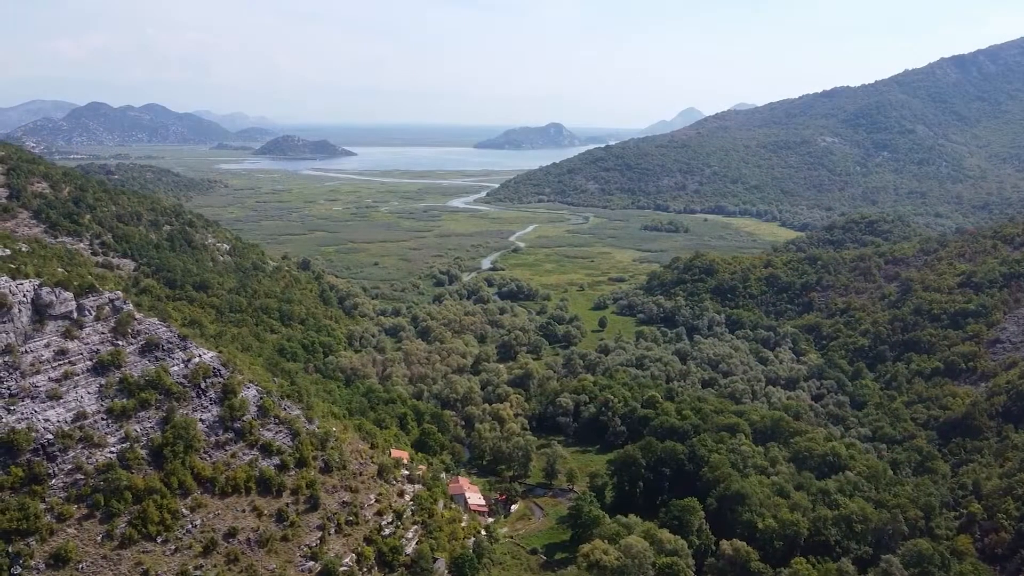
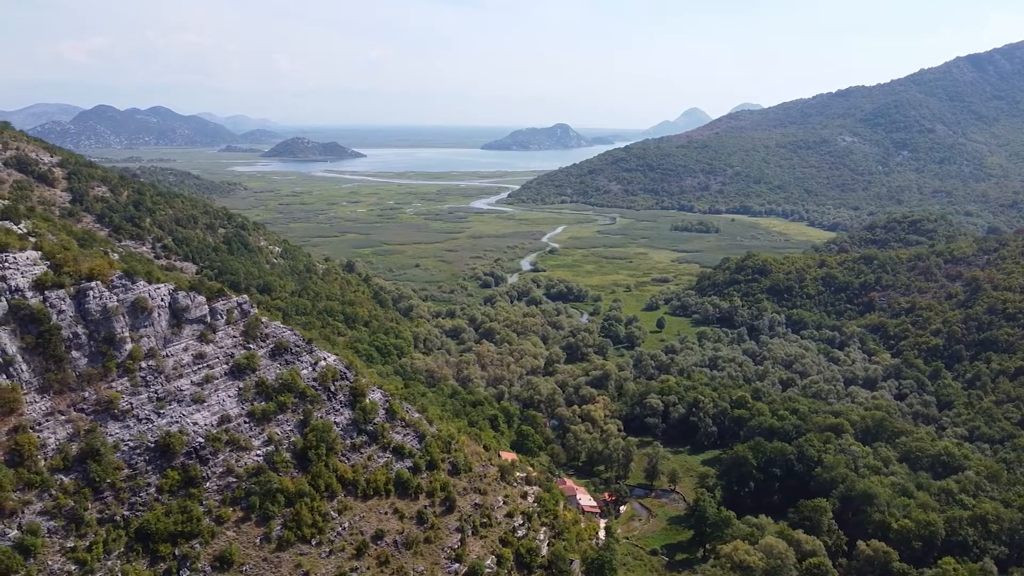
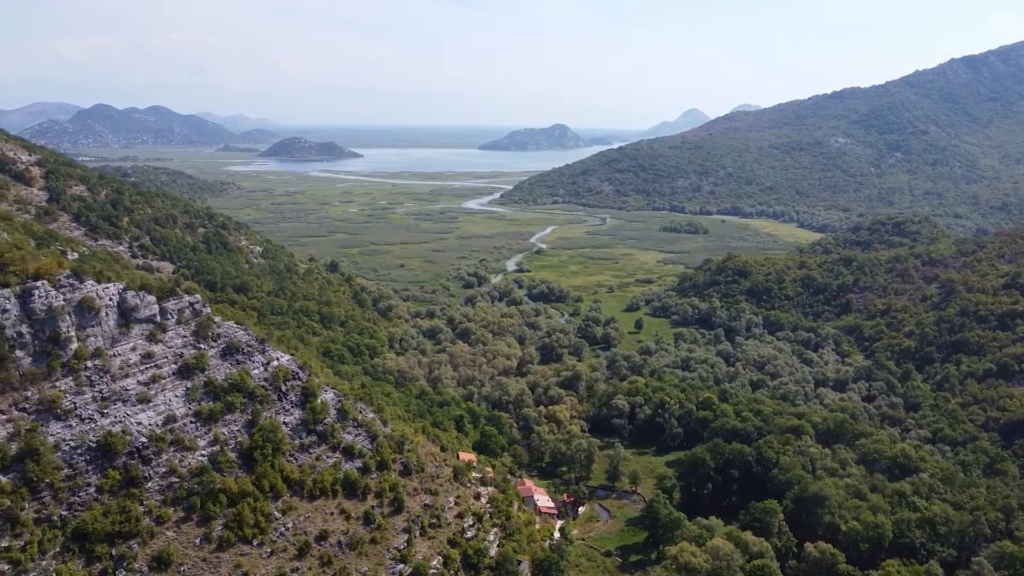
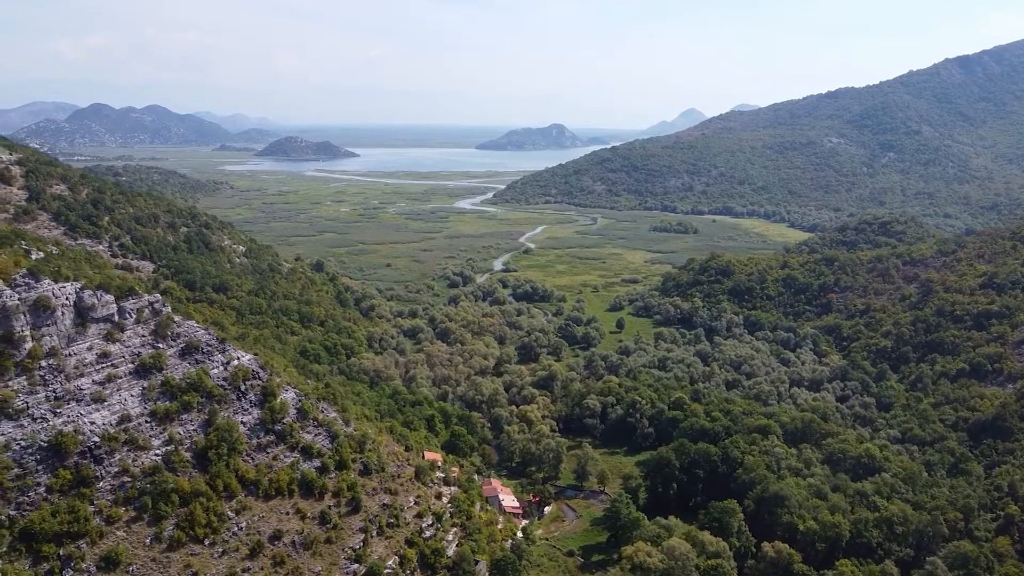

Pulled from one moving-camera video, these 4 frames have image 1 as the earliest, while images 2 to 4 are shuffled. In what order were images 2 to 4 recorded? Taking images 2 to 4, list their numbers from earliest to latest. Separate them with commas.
4, 3, 2
